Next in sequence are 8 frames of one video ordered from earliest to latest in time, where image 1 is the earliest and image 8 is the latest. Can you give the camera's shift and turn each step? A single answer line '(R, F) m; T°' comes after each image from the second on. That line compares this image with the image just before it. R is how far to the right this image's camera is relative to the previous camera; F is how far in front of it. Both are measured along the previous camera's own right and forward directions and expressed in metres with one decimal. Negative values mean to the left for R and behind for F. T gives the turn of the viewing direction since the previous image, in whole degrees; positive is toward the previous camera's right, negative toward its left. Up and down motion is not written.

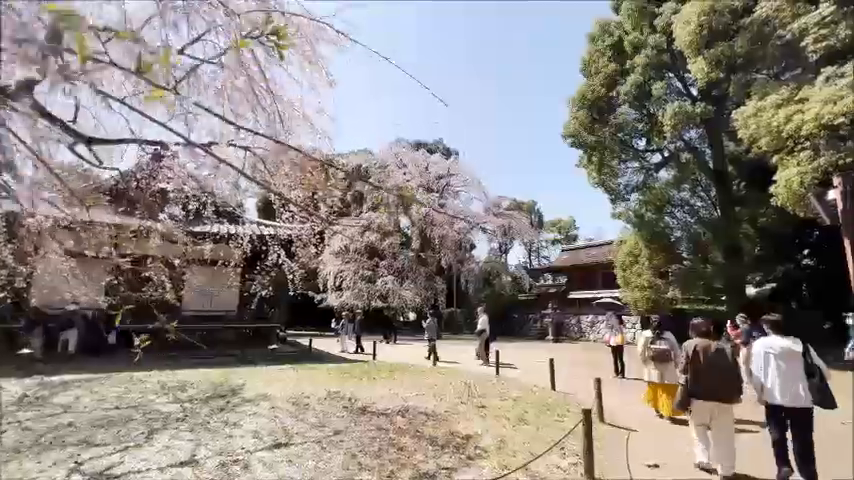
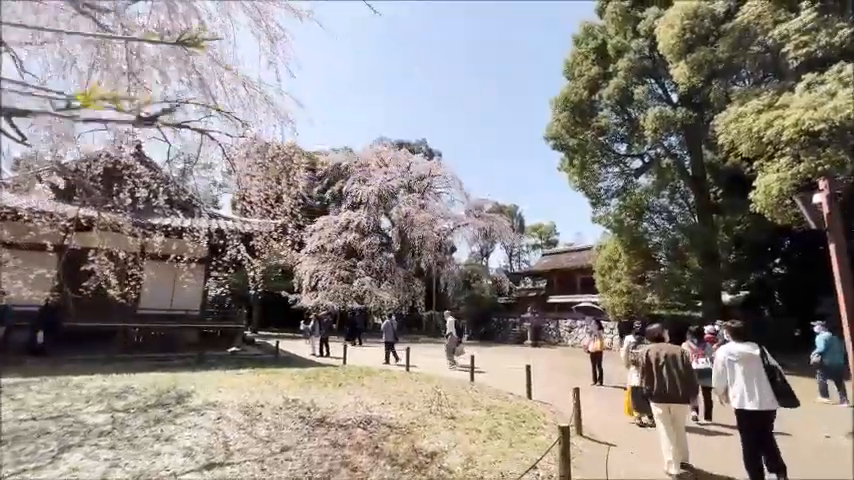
(+0.2, +0.4) m; +3°
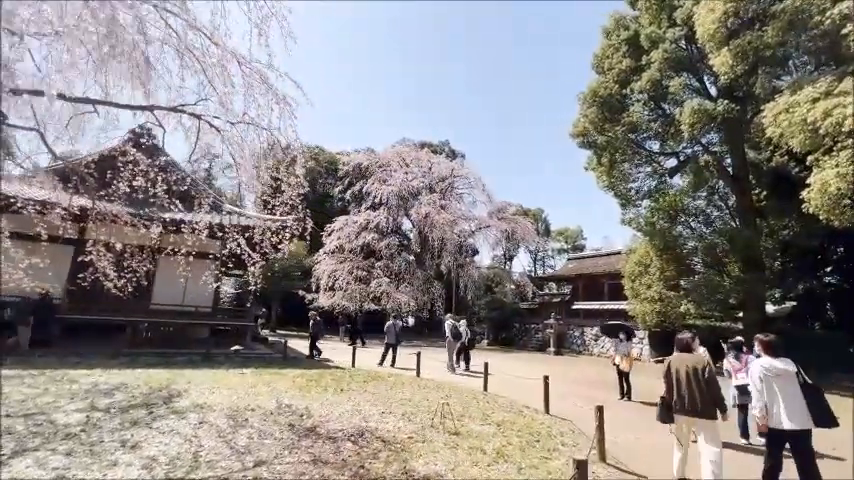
(+0.2, +0.5) m; -4°
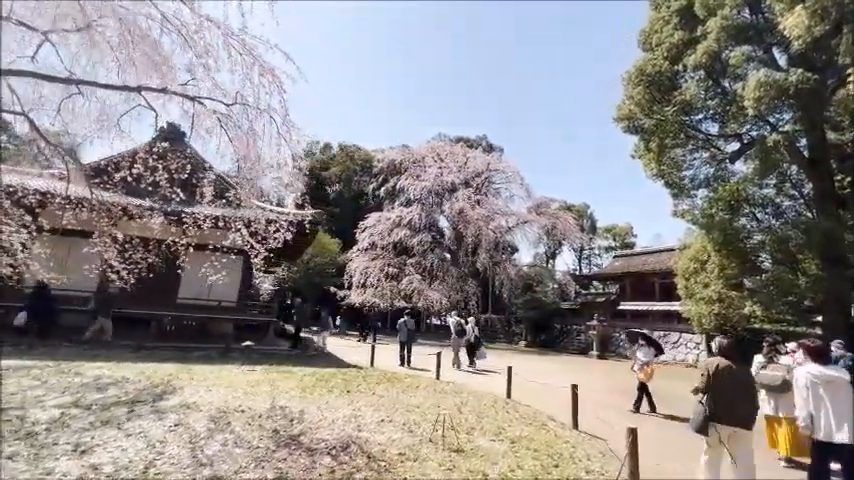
(+0.4, +0.6) m; -6°
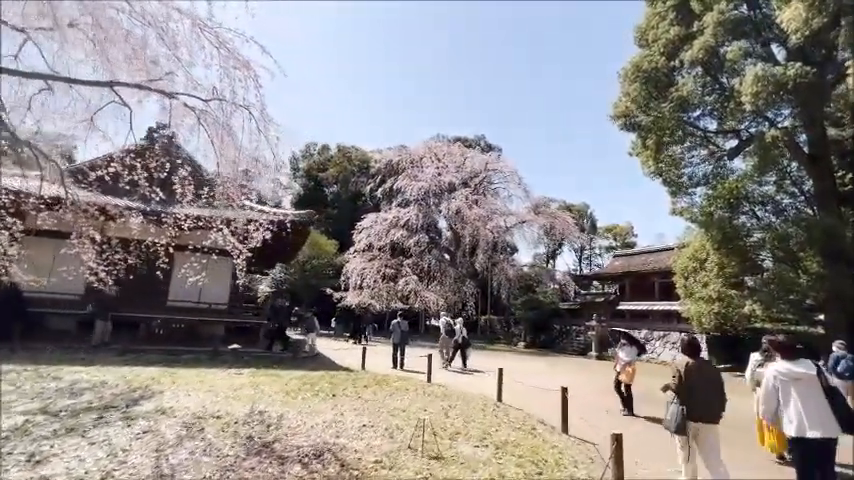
(+0.2, +0.2) m; 0°
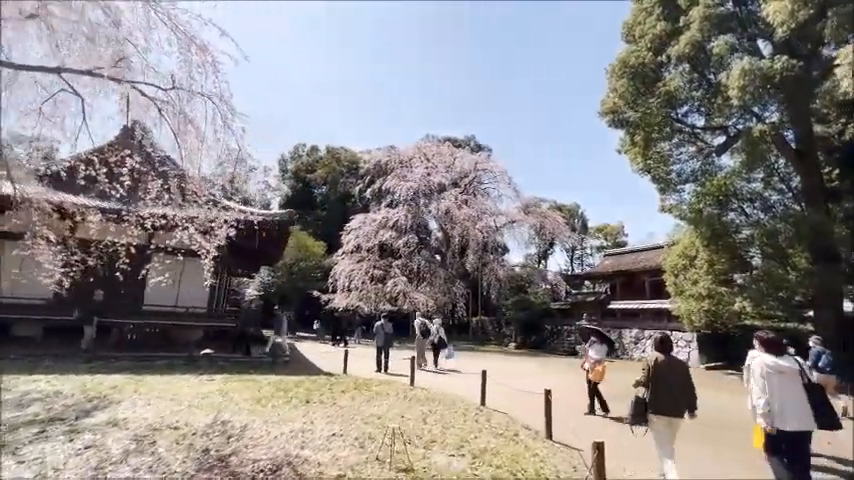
(+0.2, +0.3) m; +1°
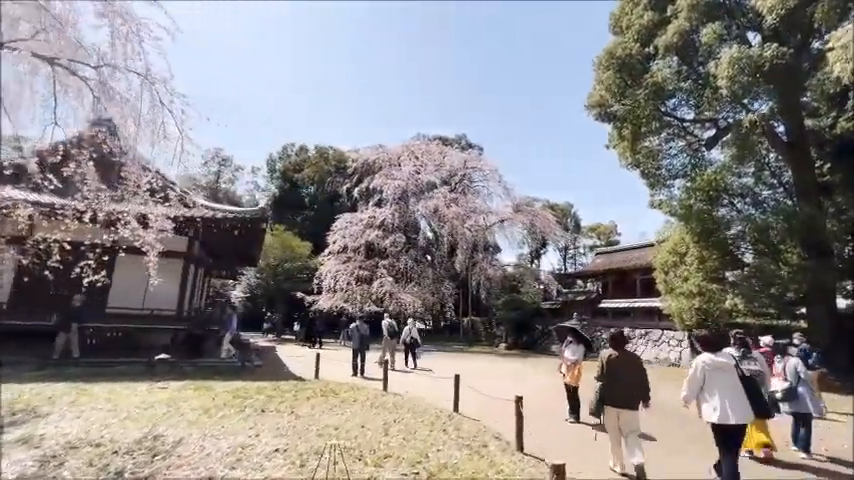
(+0.4, +0.4) m; +1°
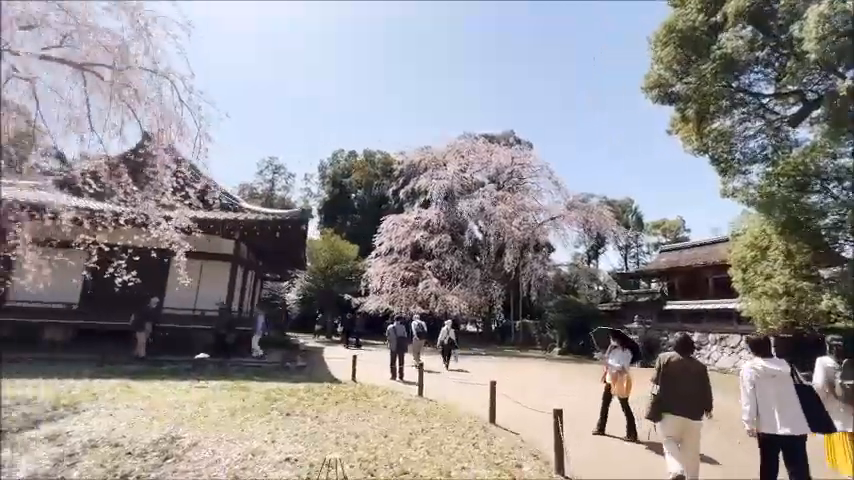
(+0.3, +0.4) m; -8°
